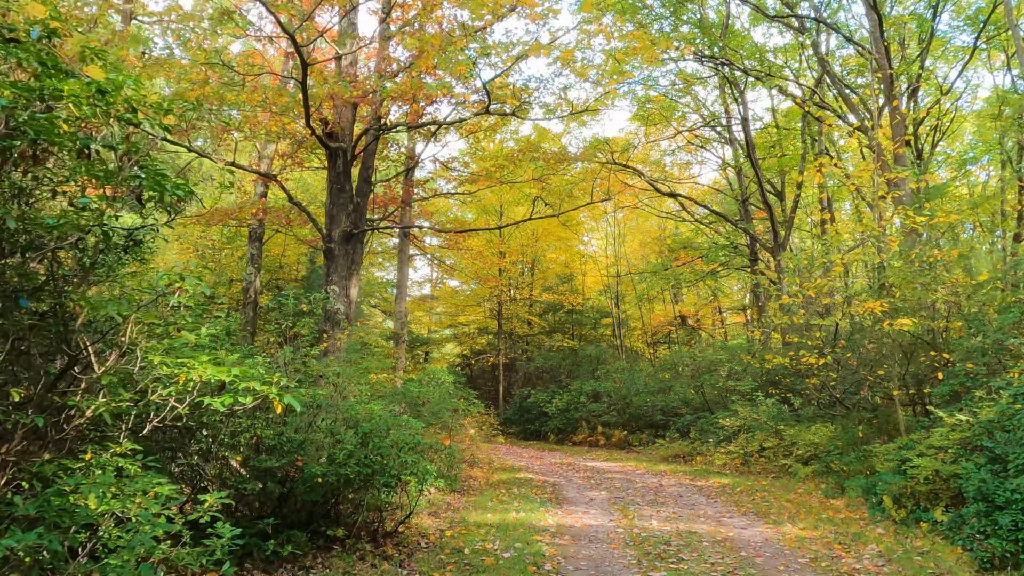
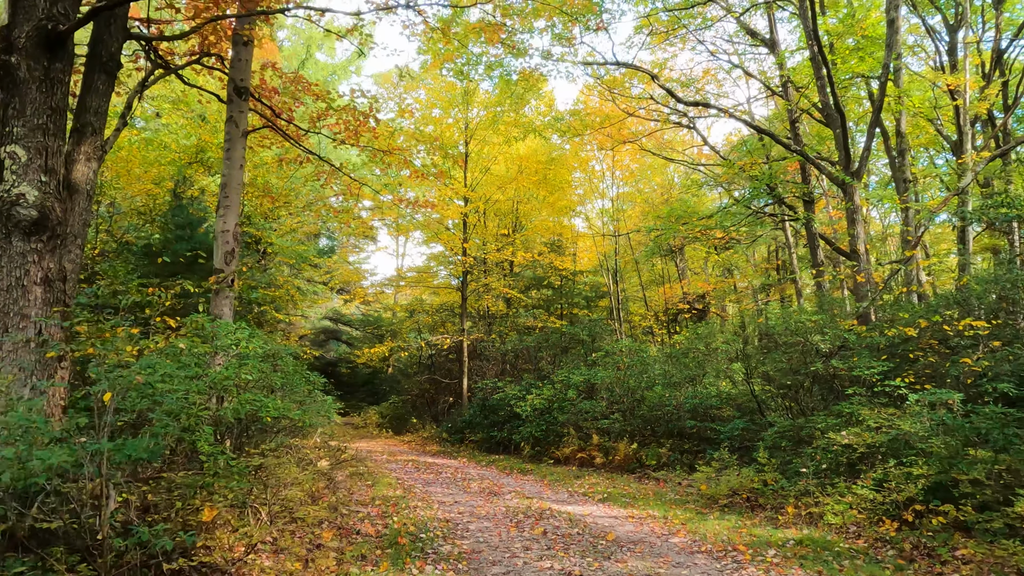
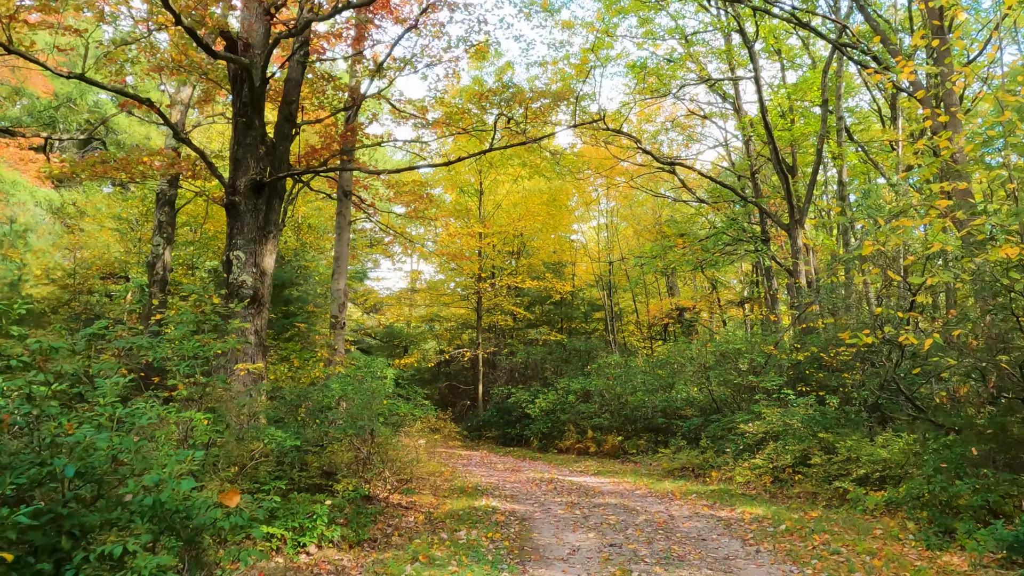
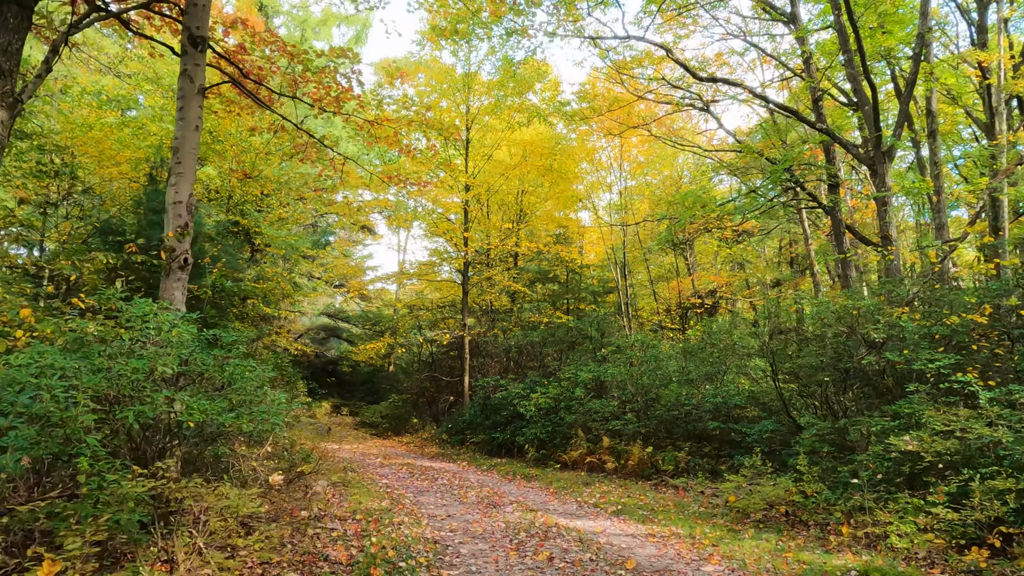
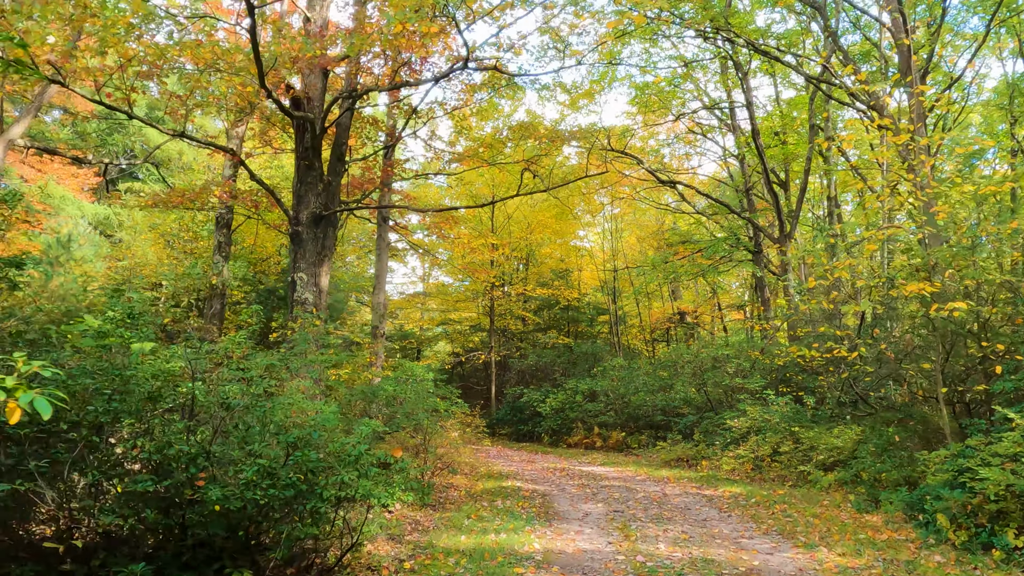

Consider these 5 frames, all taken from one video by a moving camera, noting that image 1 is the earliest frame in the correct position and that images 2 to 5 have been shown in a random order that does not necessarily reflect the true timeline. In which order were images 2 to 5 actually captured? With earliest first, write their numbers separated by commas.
5, 3, 2, 4
